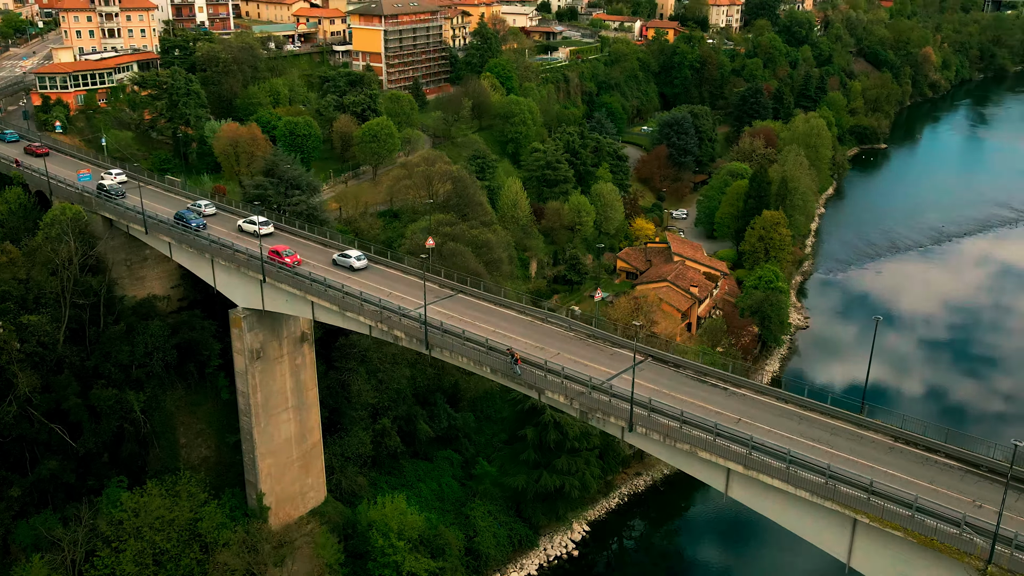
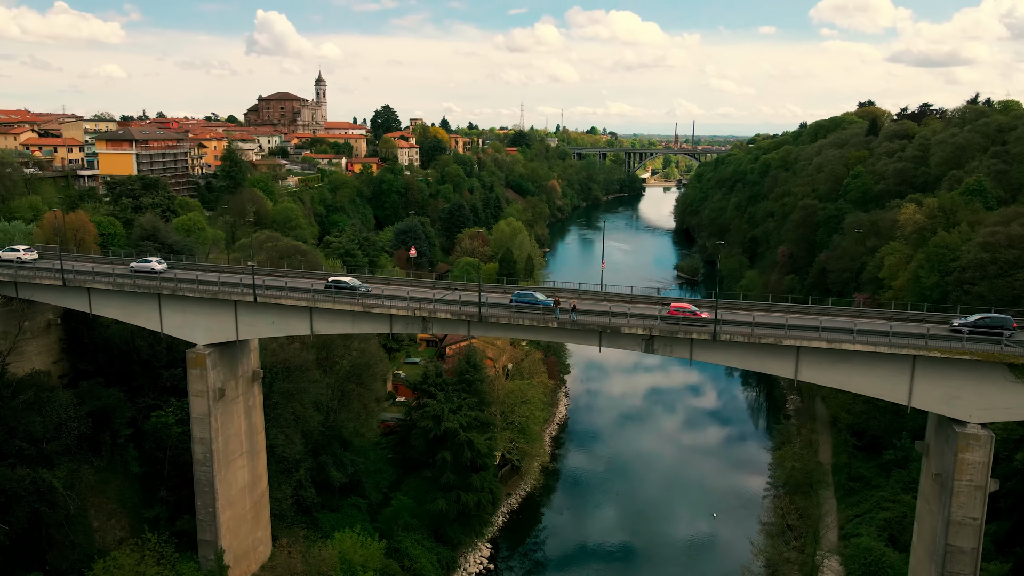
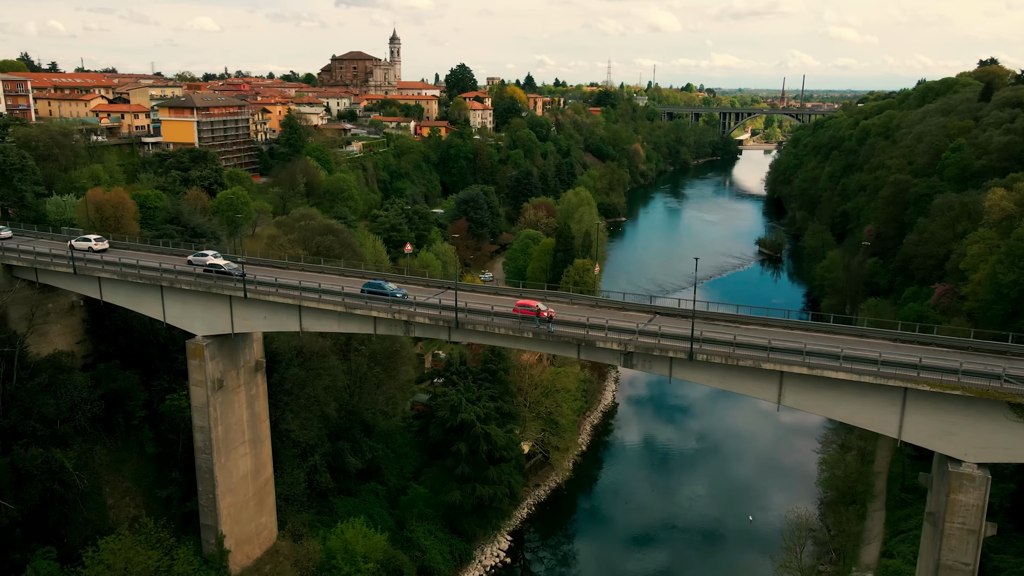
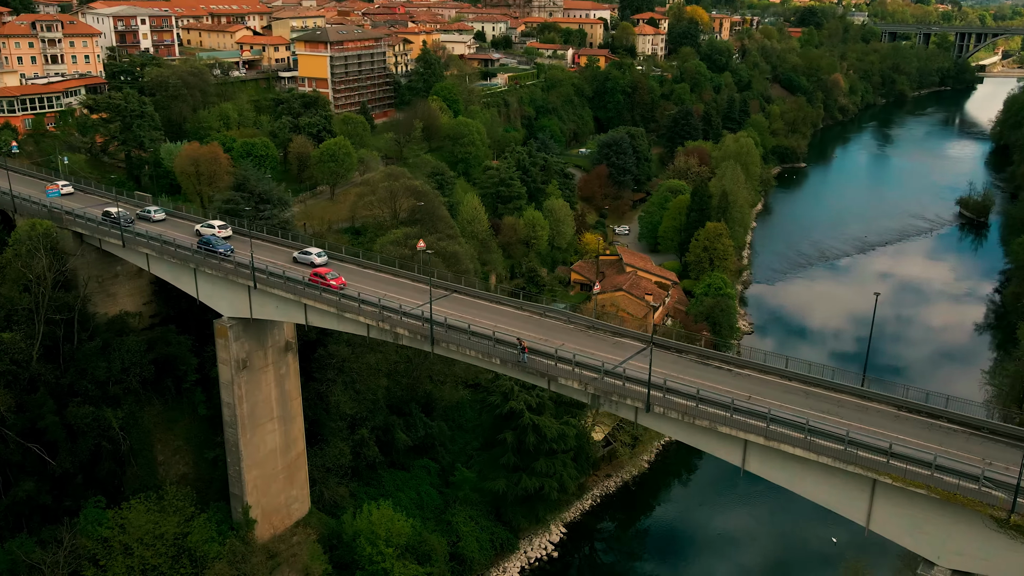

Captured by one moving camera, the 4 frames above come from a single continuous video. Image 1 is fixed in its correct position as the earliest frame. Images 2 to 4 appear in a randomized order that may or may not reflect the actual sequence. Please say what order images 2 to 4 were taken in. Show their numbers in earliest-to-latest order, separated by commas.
4, 3, 2
